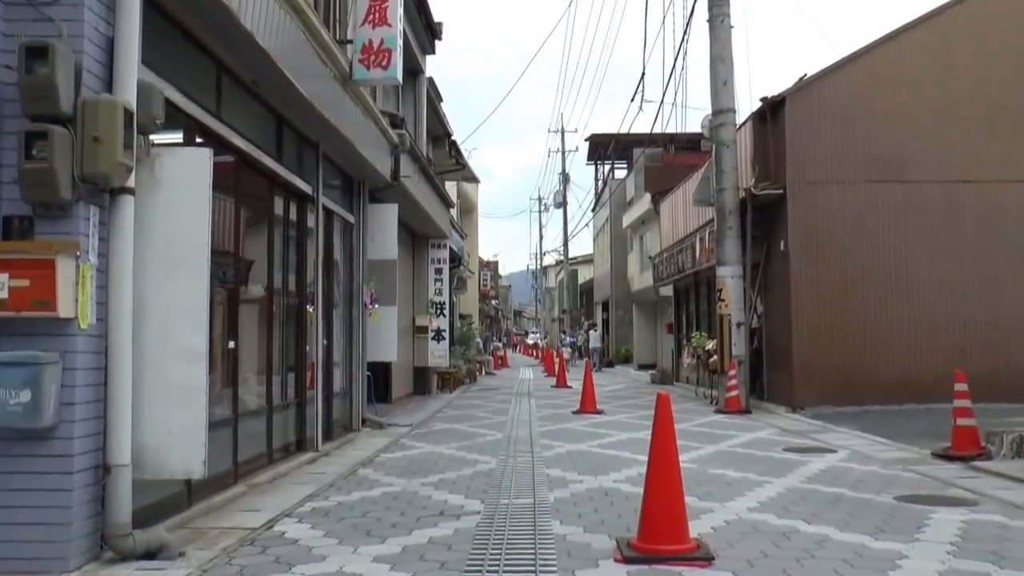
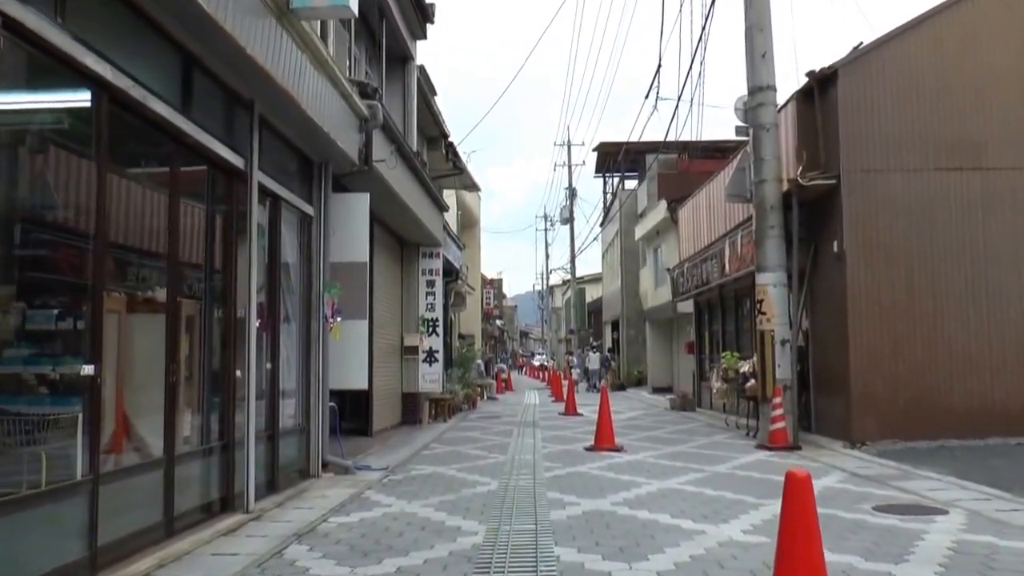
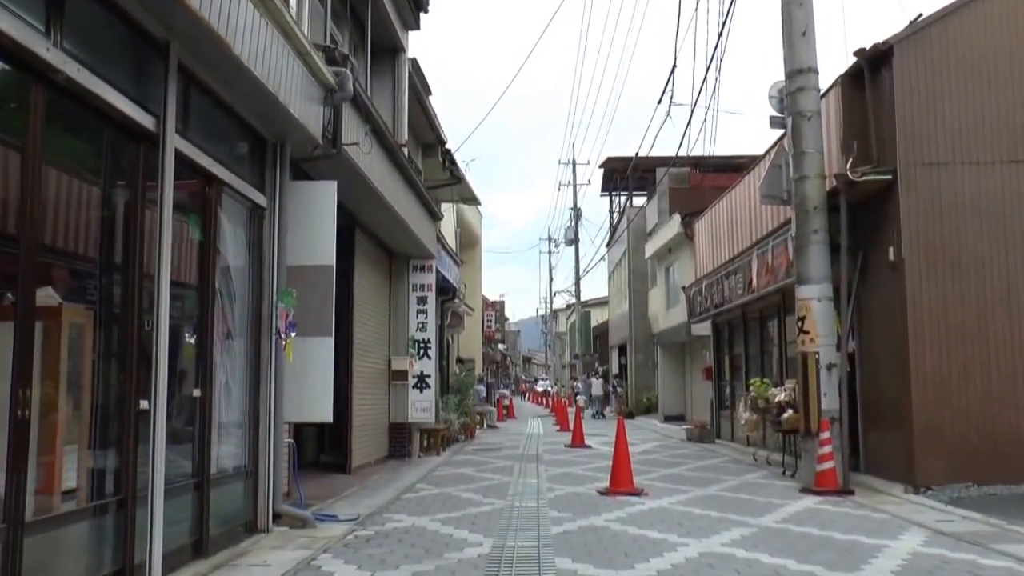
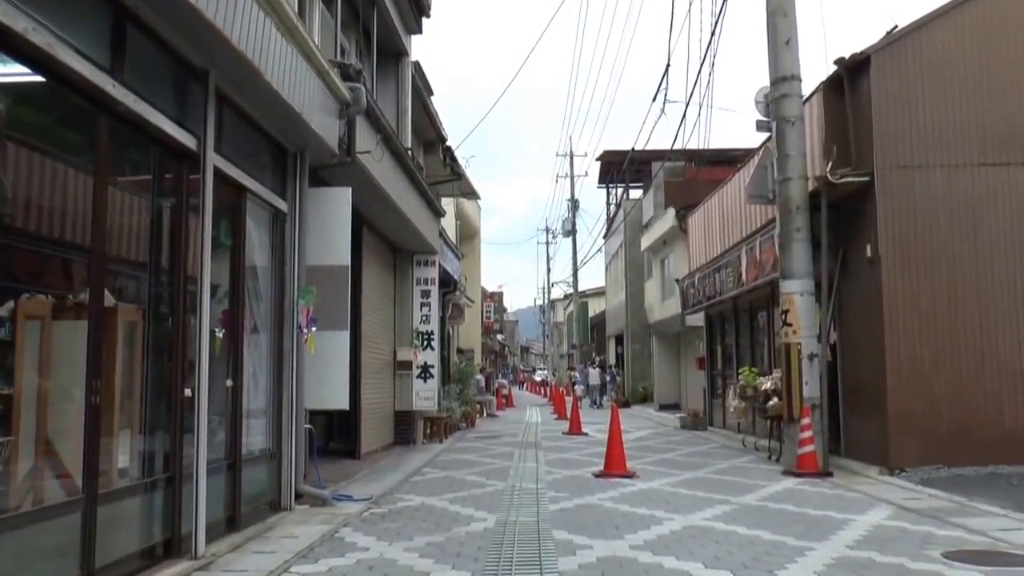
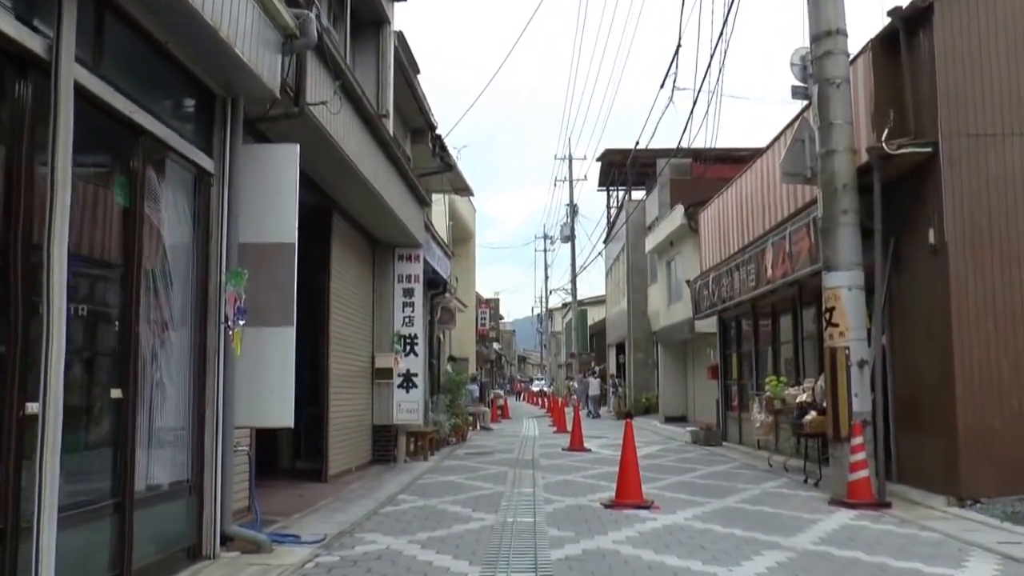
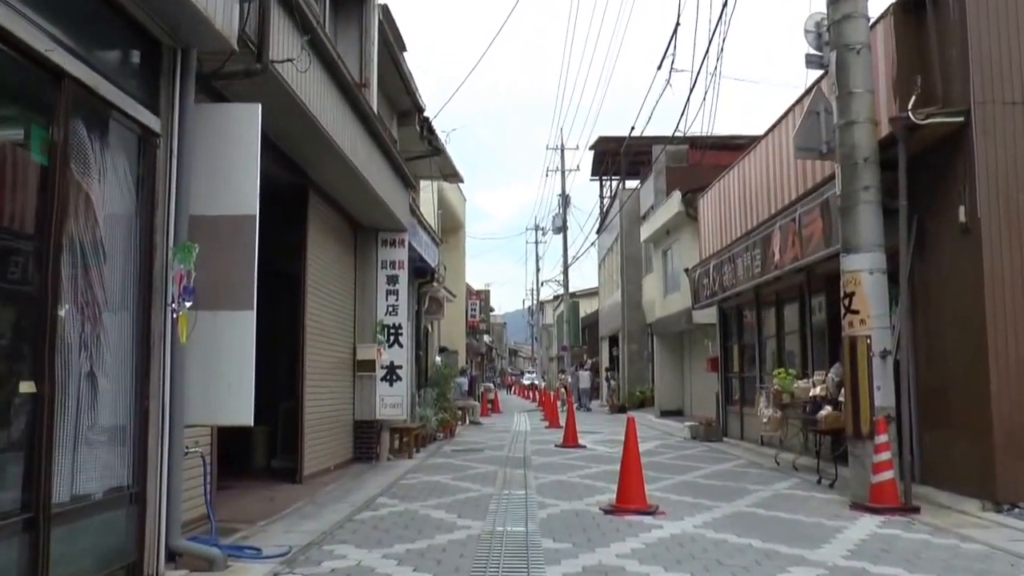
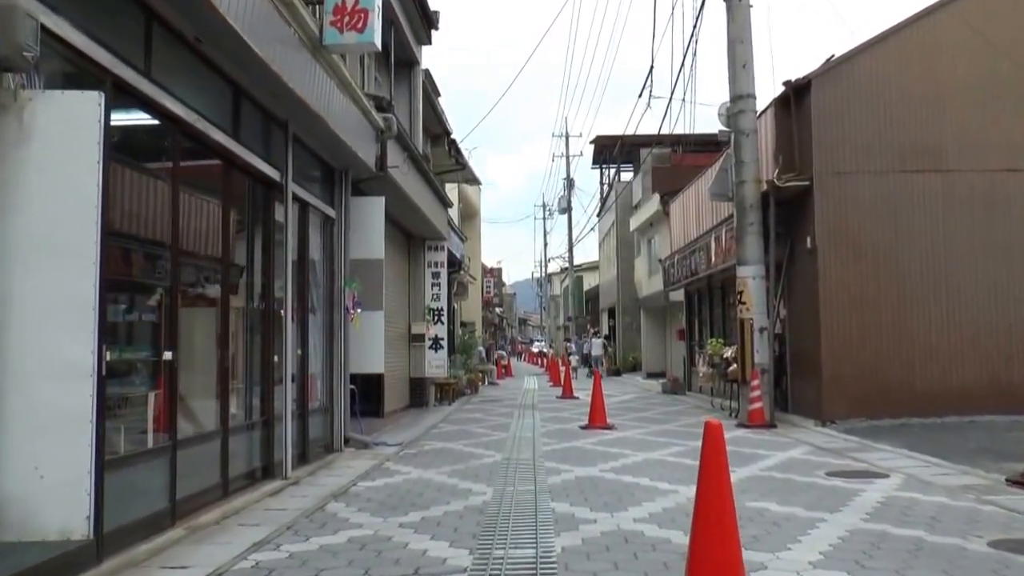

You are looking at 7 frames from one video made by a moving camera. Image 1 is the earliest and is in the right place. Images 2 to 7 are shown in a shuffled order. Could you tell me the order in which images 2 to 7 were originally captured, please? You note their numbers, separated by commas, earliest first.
7, 2, 4, 3, 5, 6
